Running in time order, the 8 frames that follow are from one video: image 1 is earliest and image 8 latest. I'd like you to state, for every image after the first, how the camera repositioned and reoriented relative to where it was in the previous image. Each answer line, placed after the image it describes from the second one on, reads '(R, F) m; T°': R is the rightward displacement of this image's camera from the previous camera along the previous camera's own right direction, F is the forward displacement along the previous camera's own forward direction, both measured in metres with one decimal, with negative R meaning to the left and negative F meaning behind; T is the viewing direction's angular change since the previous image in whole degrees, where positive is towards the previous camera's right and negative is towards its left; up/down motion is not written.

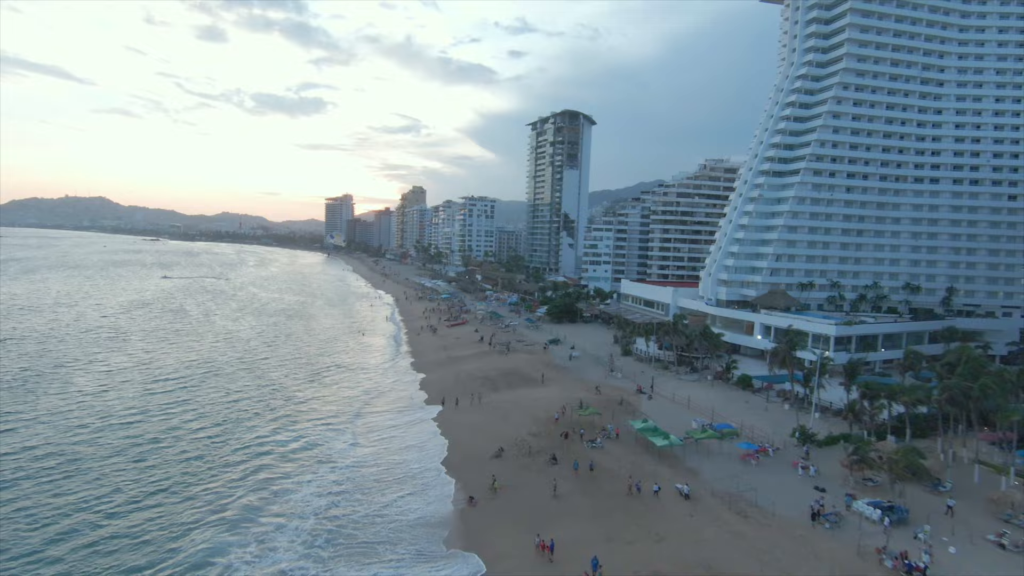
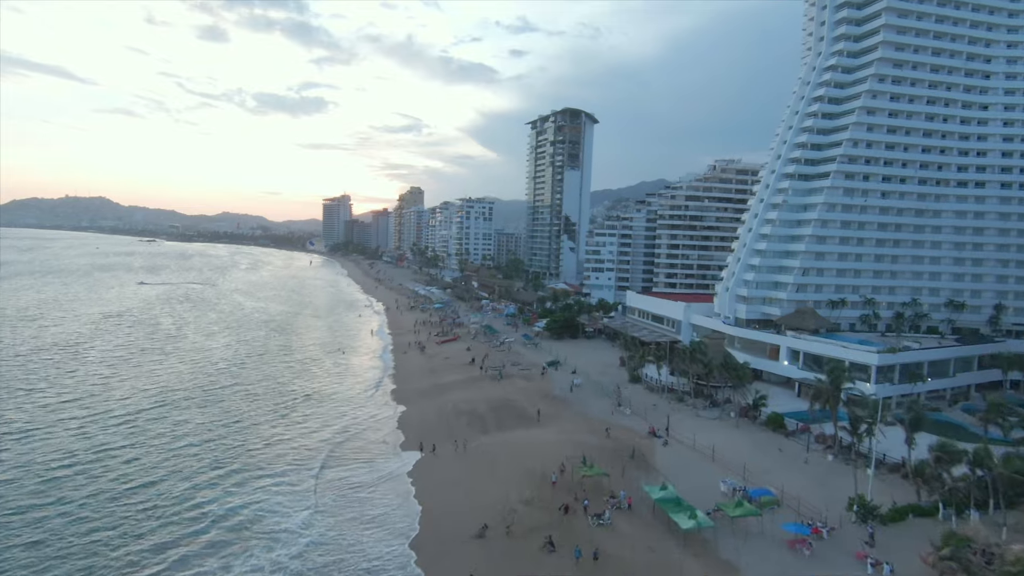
(+0.5, +5.0) m; 0°
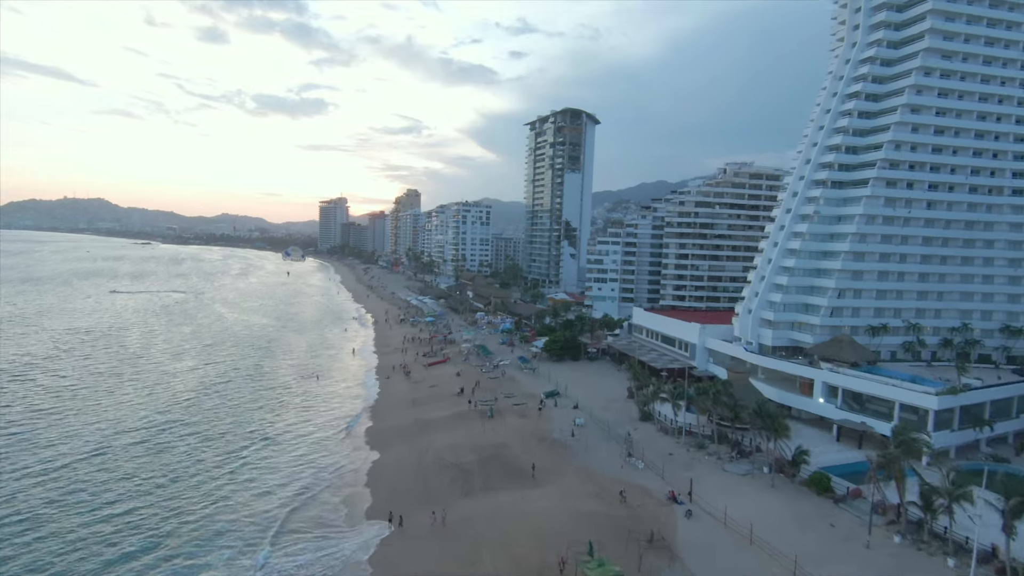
(+0.4, +5.2) m; 0°
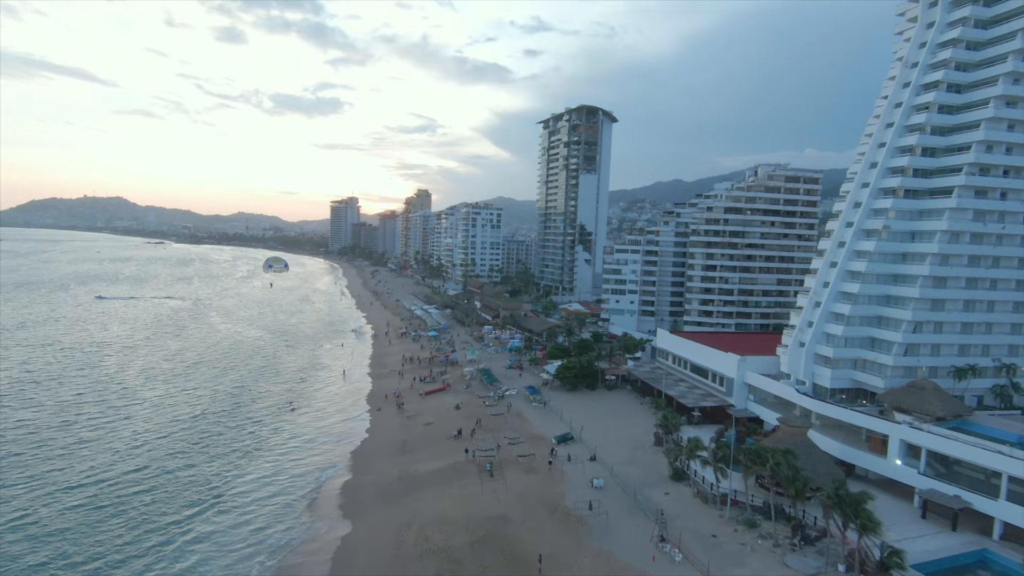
(+0.4, +5.9) m; -1°
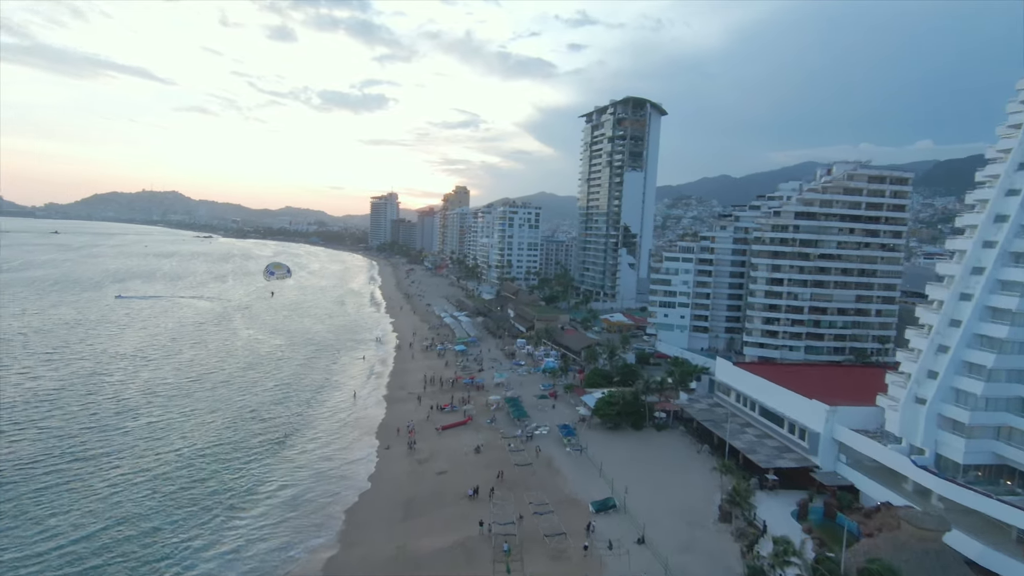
(+0.5, +6.5) m; -4°
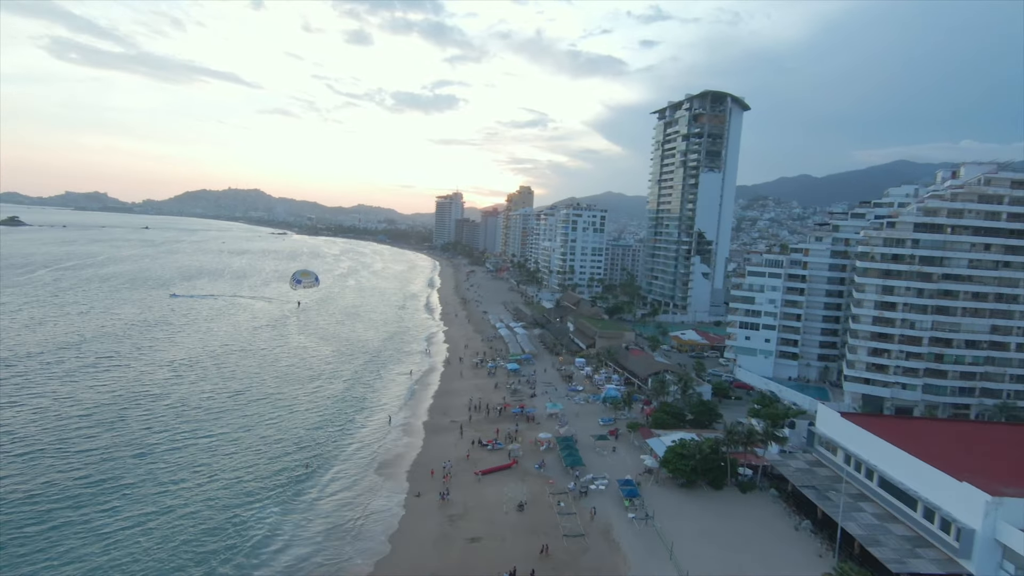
(+0.5, +5.8) m; -6°
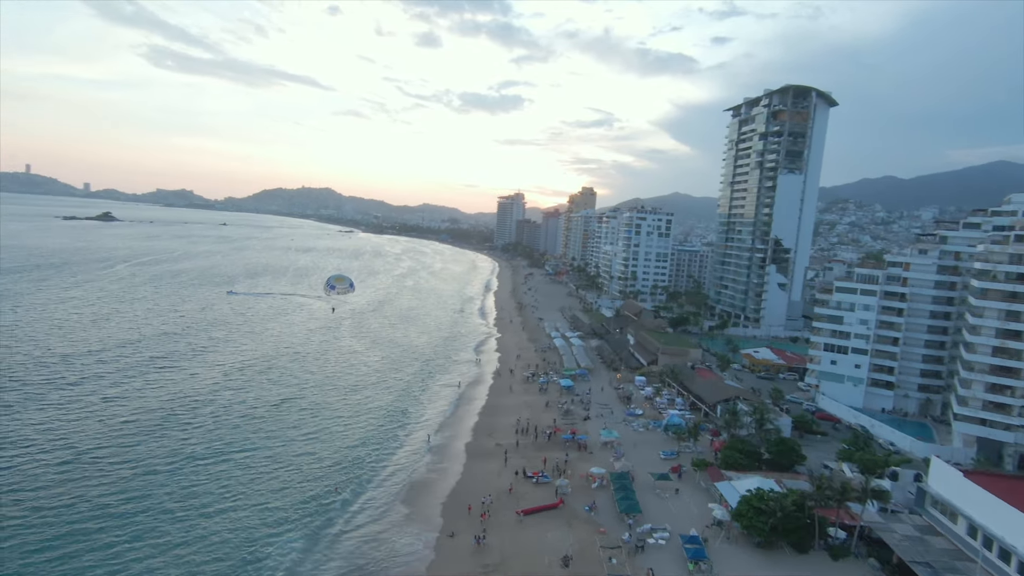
(+0.5, +3.8) m; -6°
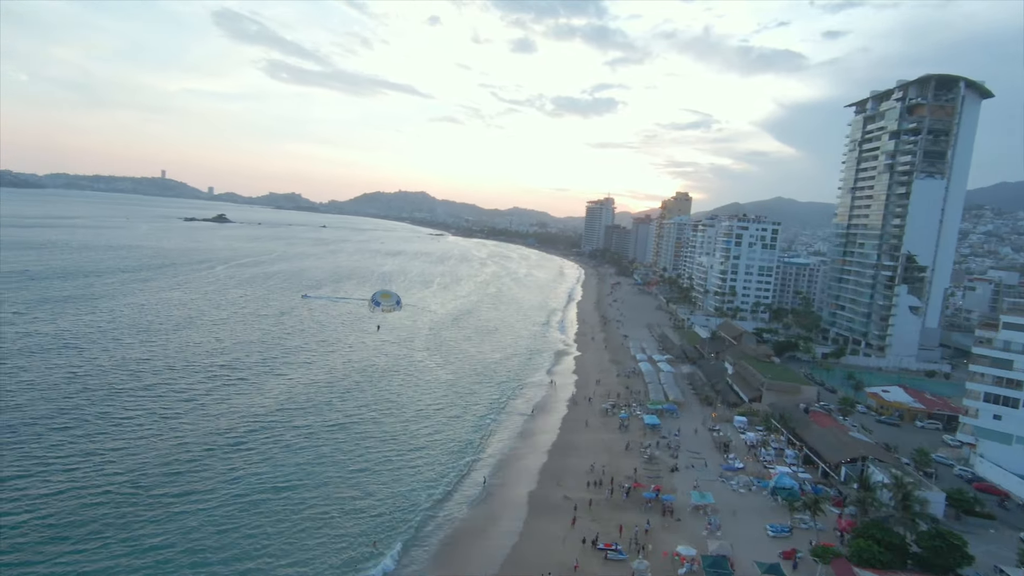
(+0.7, +5.6) m; -9°
